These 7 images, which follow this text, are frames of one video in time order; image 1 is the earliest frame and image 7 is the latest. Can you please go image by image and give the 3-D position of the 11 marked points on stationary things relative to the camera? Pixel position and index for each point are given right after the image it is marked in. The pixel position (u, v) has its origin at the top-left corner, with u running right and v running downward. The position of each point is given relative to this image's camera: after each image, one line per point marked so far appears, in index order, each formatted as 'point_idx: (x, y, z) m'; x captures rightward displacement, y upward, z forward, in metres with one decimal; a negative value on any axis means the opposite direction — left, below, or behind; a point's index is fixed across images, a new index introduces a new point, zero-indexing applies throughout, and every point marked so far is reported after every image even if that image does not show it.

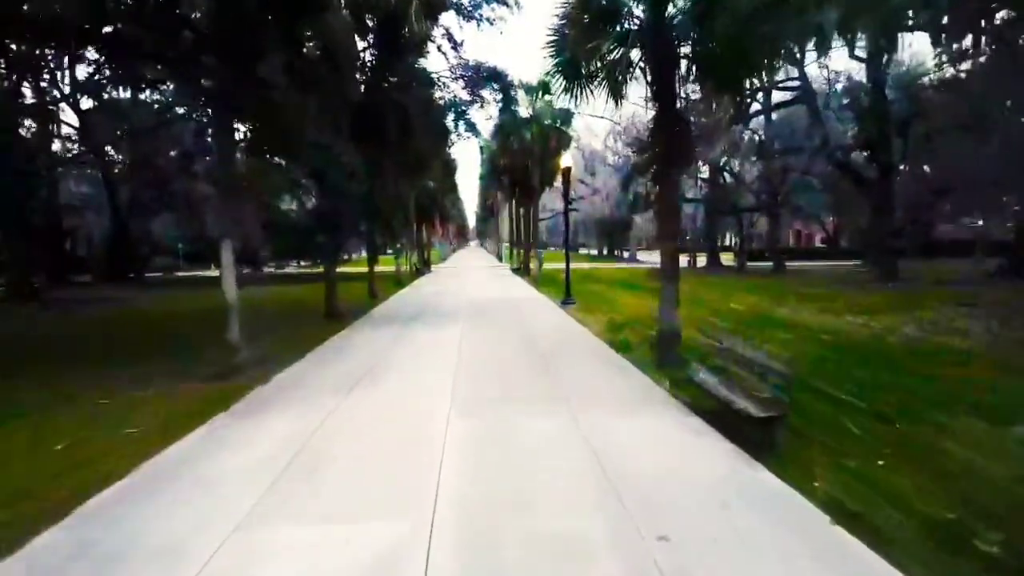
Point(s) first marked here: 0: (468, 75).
0: (-0.9, +4.3, +18.3) m
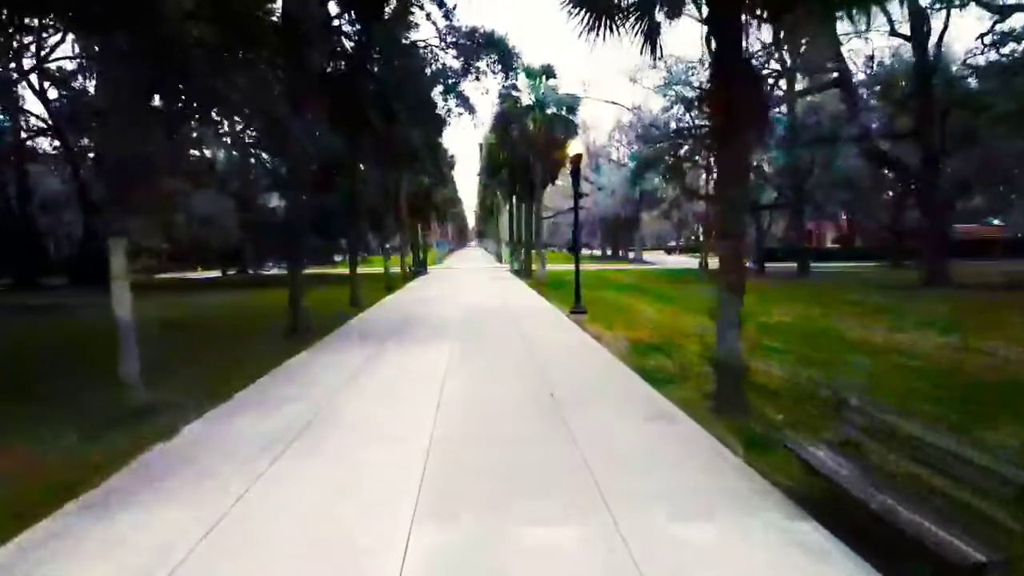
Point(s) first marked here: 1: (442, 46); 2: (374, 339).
0: (-0.9, +4.1, +15.5) m
1: (-1.2, +4.1, +15.5) m
2: (-2.4, -0.7, +16.4) m
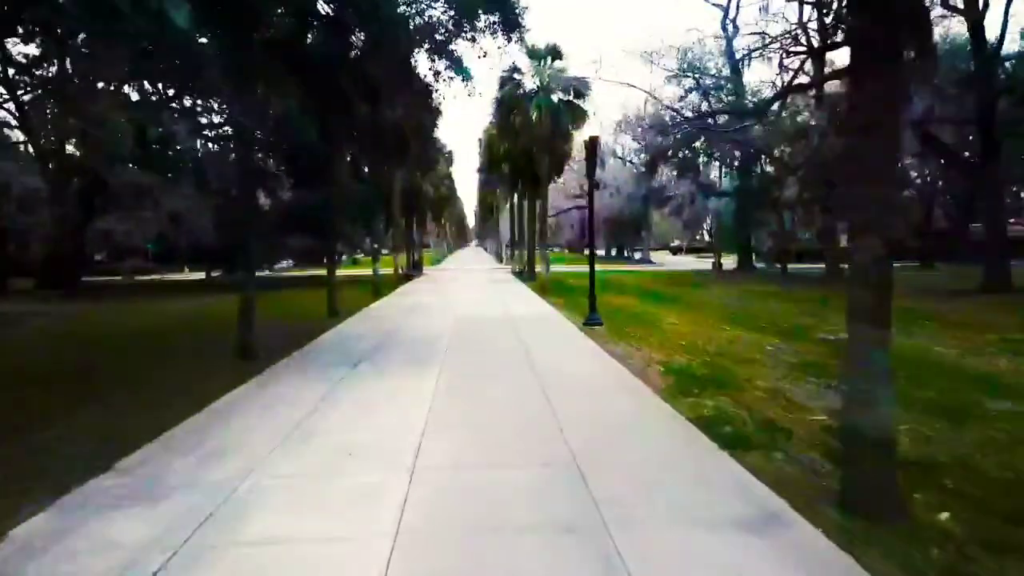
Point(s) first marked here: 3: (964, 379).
0: (-0.8, +4.0, +12.8) m
1: (-1.1, +4.0, +12.8) m
2: (-2.4, -0.8, +13.7) m
3: (+5.4, -1.1, +10.8) m
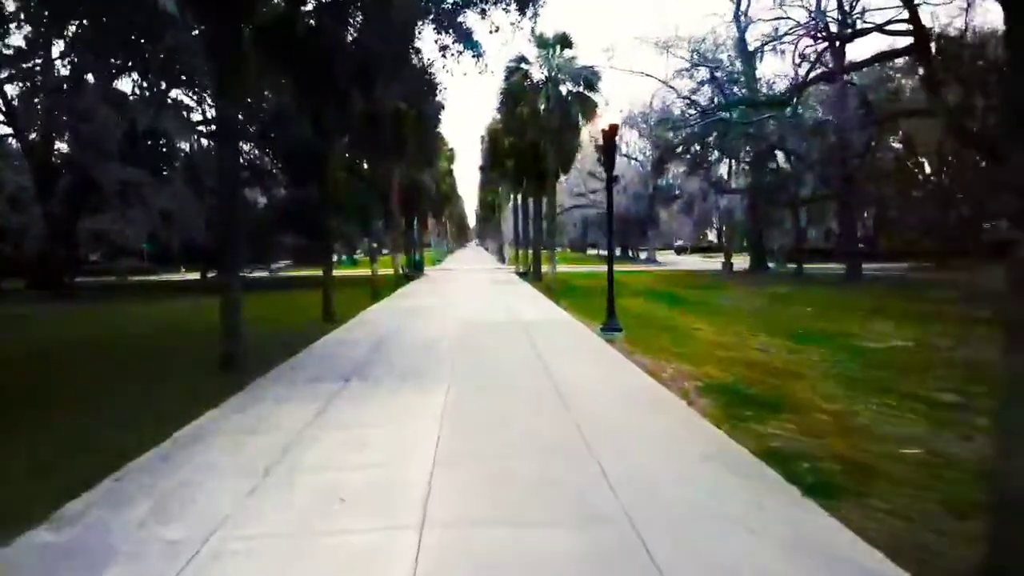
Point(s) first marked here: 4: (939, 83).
0: (-0.7, +4.0, +11.6) m
1: (-1.0, +3.9, +11.6) m
2: (-2.2, -0.8, +12.5) m
3: (+5.5, -1.1, +9.5) m
4: (+9.0, +4.3, +19.3) m
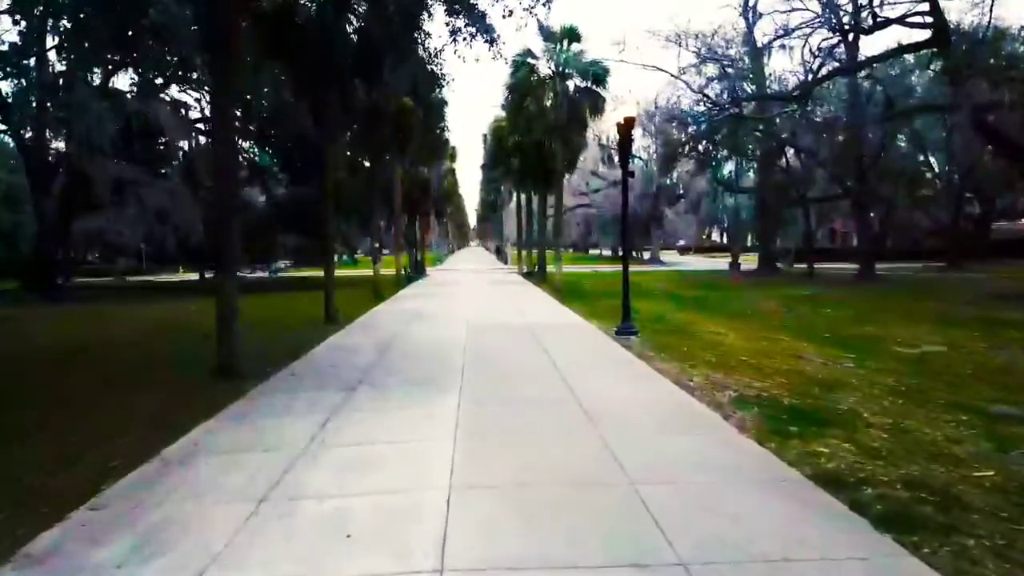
0: (-0.5, +4.0, +11.0) m
1: (-0.8, +3.9, +11.0) m
2: (-2.0, -0.9, +11.8) m
3: (+5.7, -1.2, +8.9) m
4: (+9.1, +4.3, +18.7) m
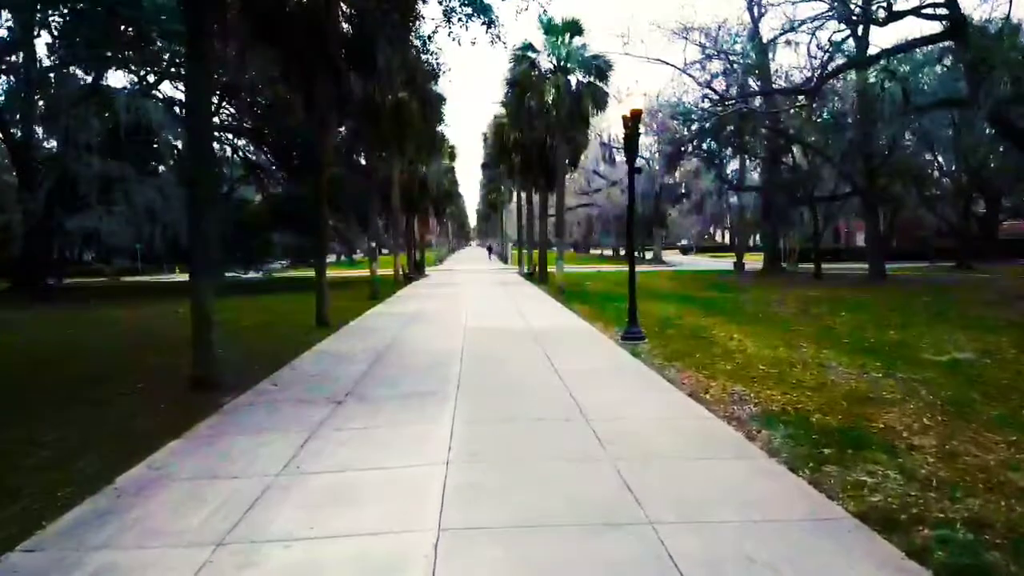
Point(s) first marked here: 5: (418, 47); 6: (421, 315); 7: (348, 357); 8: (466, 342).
0: (-0.5, +3.9, +10.3) m
1: (-0.8, +3.9, +10.3) m
2: (-2.0, -0.9, +11.1) m
3: (+5.7, -1.2, +8.2) m
4: (+9.1, +4.3, +18.0) m
5: (-1.4, +3.6, +13.6) m
6: (-1.9, -0.5, +19.1) m
7: (-2.1, -0.9, +11.5) m
8: (-0.6, -0.8, +13.1) m
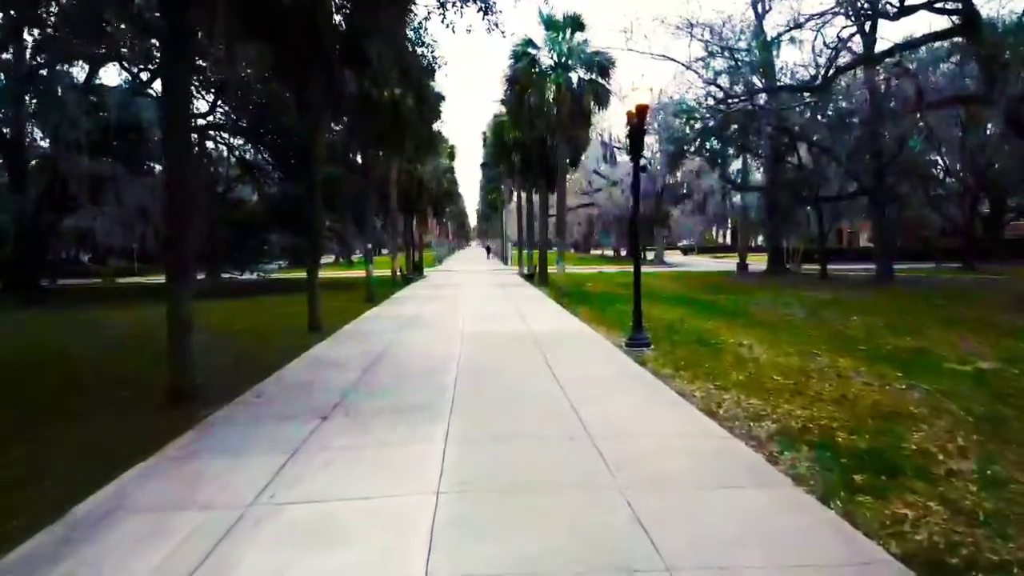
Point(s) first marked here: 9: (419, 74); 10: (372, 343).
0: (-0.5, +3.9, +9.7) m
1: (-0.8, +3.8, +9.7) m
2: (-2.0, -0.9, +10.6) m
3: (+5.7, -1.3, +7.6) m
4: (+9.1, +4.2, +17.4) m
5: (-1.4, +3.5, +13.1) m
6: (-1.9, -0.6, +18.5) m
7: (-2.1, -0.9, +11.0) m
8: (-0.6, -0.8, +12.6) m
9: (-1.6, +3.6, +15.5) m
10: (-2.0, -0.8, +13.4) m
